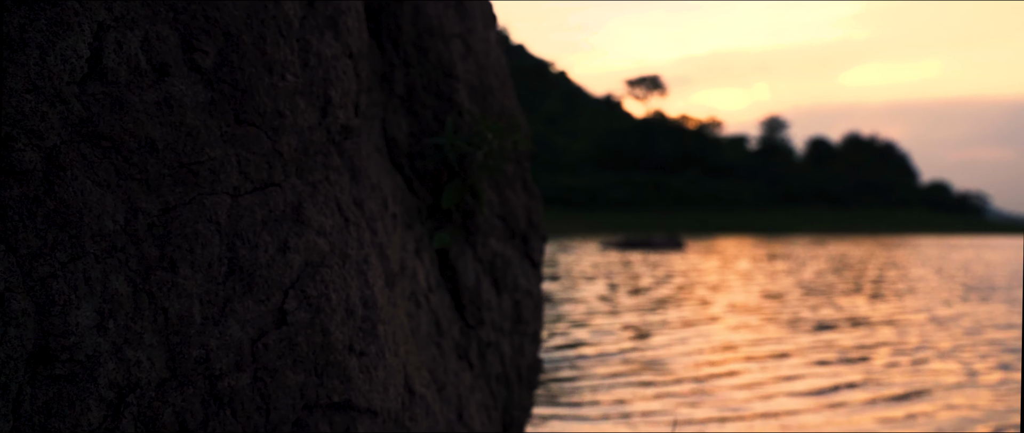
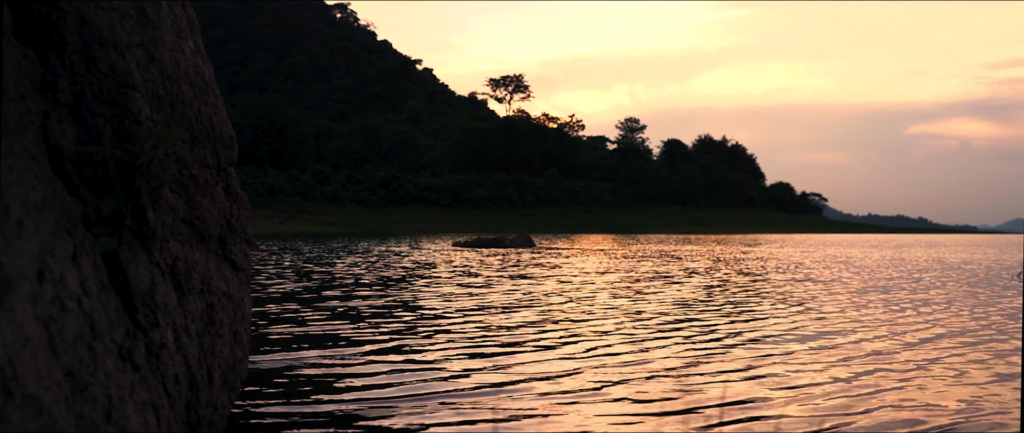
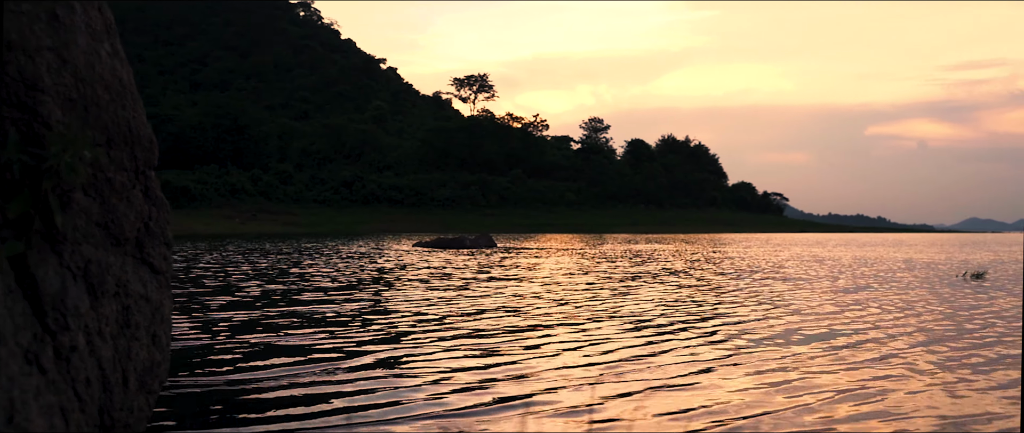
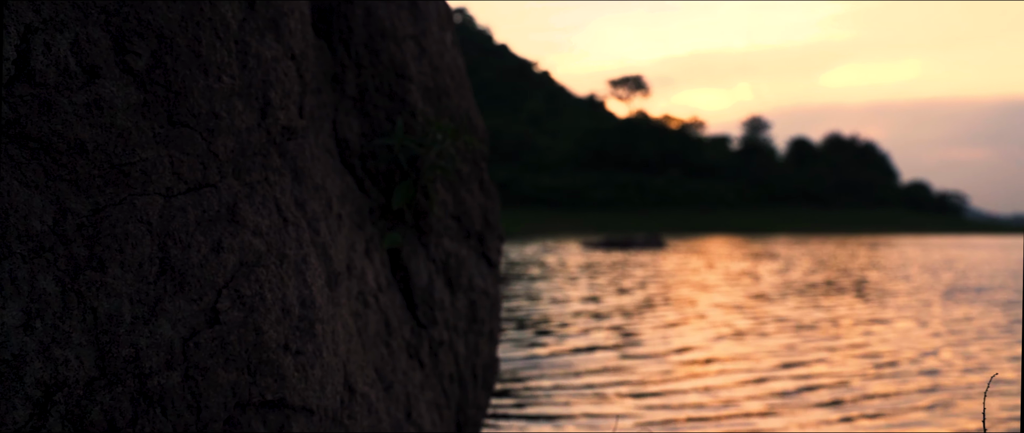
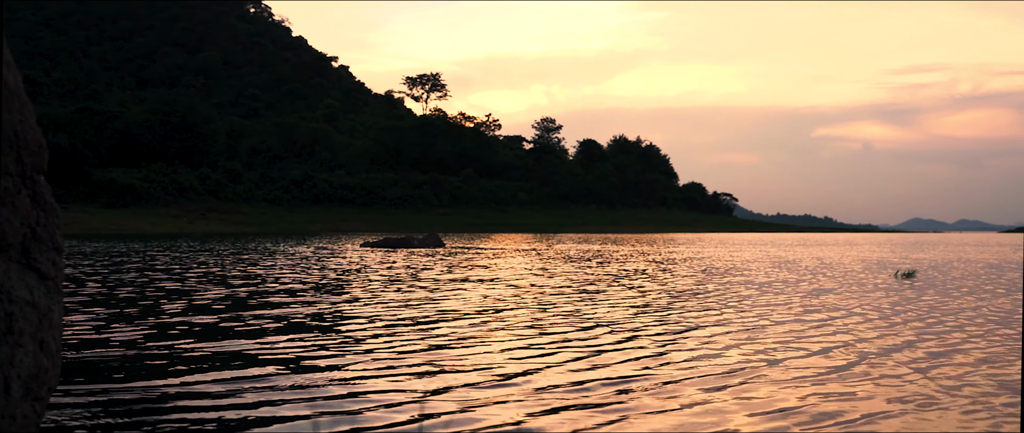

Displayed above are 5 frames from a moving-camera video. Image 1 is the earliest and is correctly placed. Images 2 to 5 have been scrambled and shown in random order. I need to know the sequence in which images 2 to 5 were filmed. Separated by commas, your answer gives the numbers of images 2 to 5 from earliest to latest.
4, 2, 3, 5
